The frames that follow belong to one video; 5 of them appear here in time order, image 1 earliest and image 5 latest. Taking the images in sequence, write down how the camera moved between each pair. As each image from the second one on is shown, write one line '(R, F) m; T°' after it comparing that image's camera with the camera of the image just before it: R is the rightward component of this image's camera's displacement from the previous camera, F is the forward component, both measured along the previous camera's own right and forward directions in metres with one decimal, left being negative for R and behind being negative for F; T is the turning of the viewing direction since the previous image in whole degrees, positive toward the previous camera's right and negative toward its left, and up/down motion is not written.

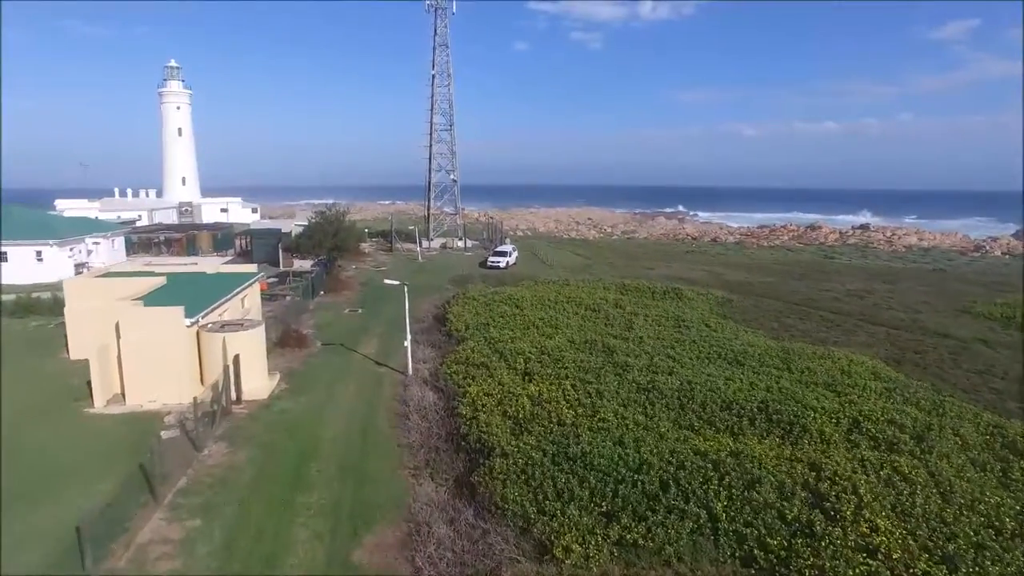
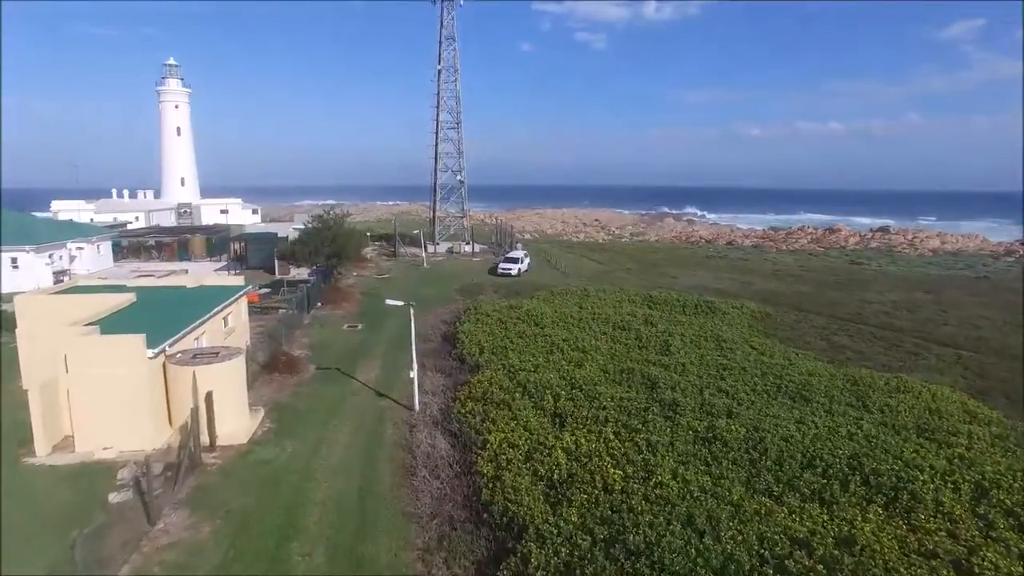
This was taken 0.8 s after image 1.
(-0.5, +2.4) m; 0°
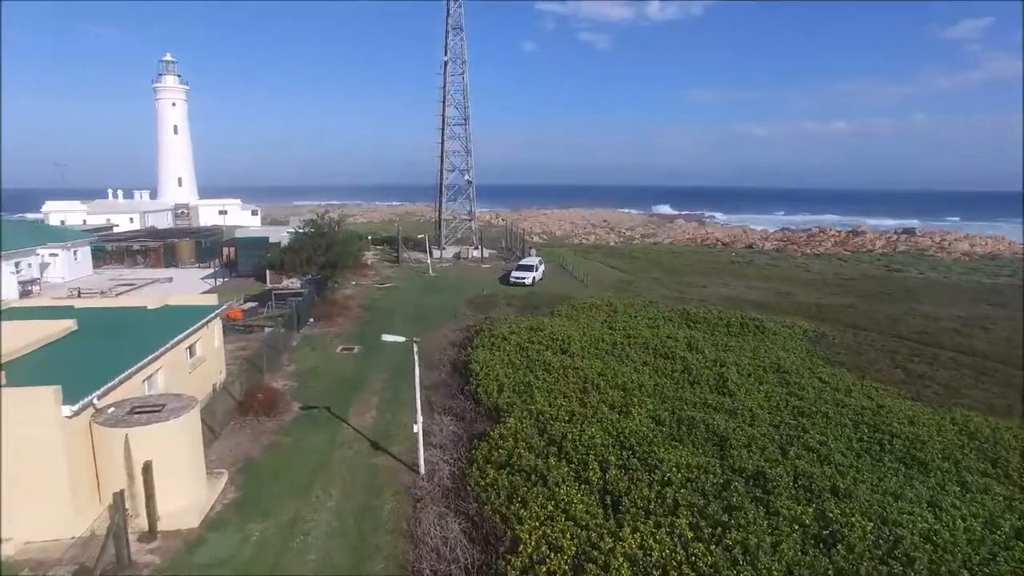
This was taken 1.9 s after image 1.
(-0.5, +2.9) m; 0°
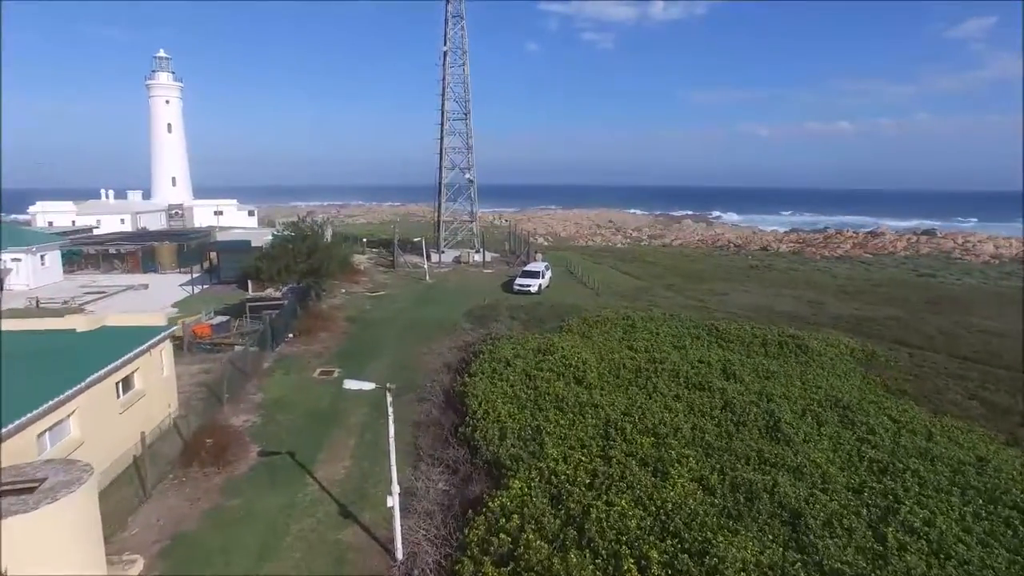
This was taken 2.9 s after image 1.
(0.0, +2.6) m; 0°
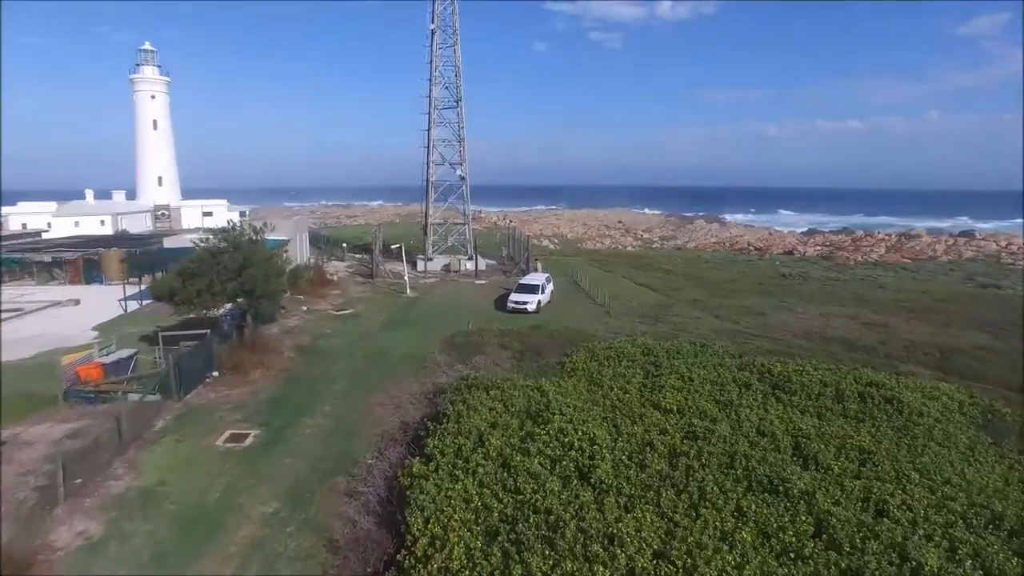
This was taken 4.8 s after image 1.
(+0.6, +4.7) m; -1°
